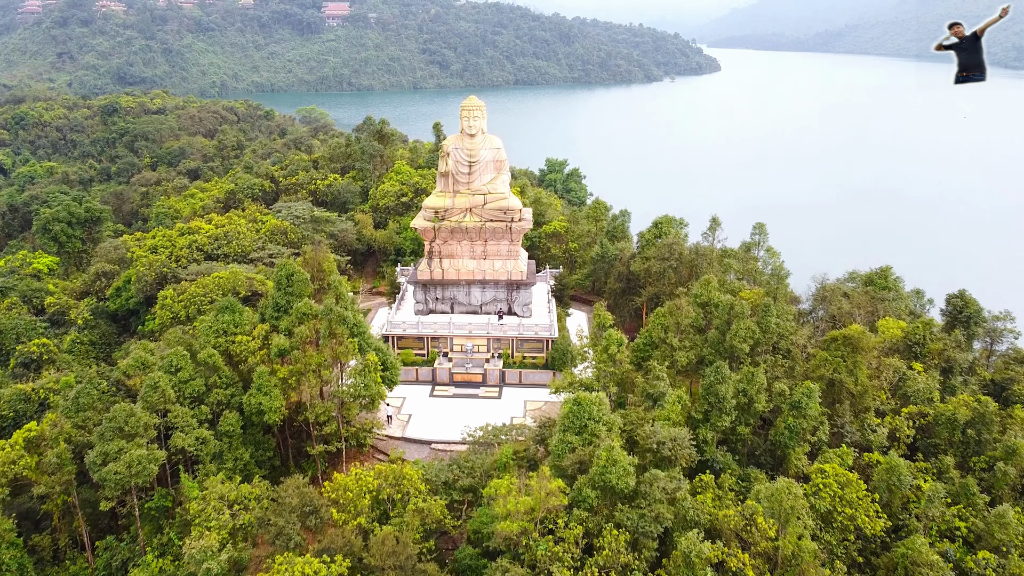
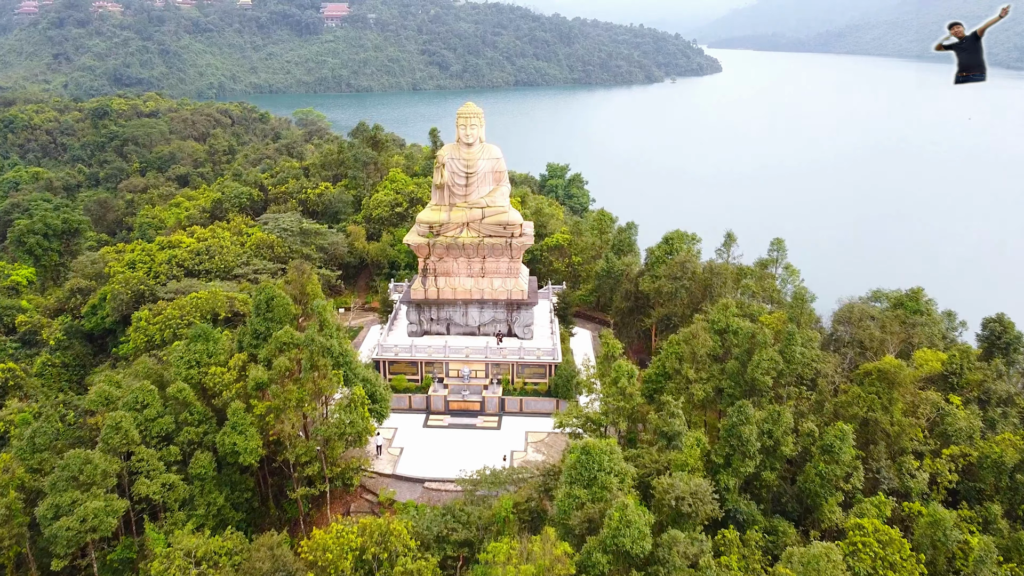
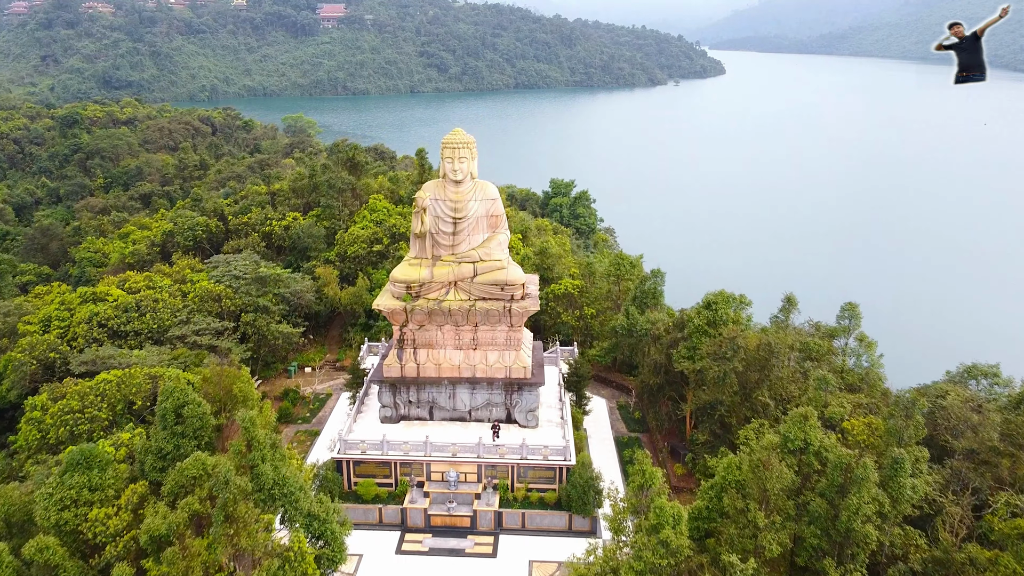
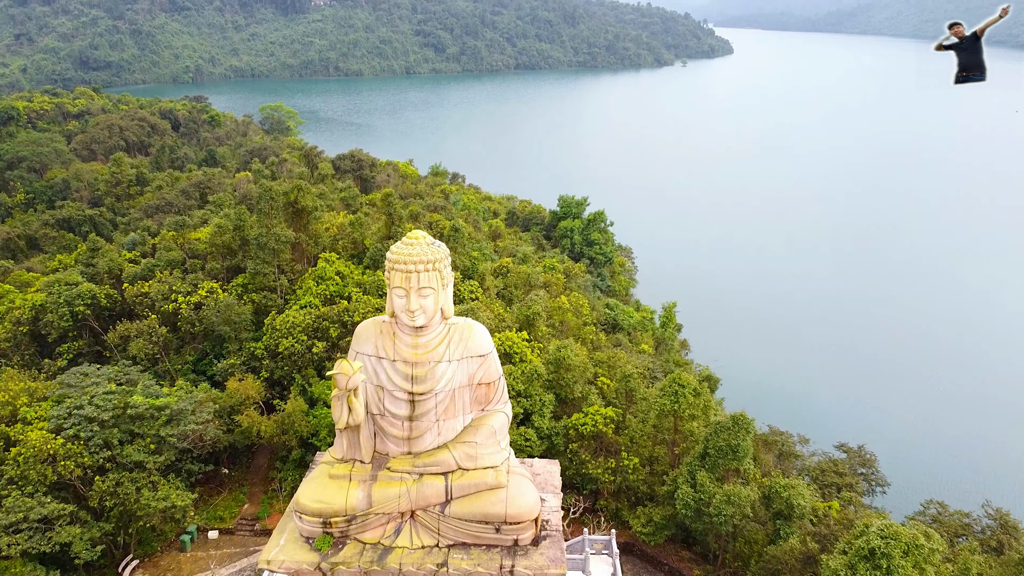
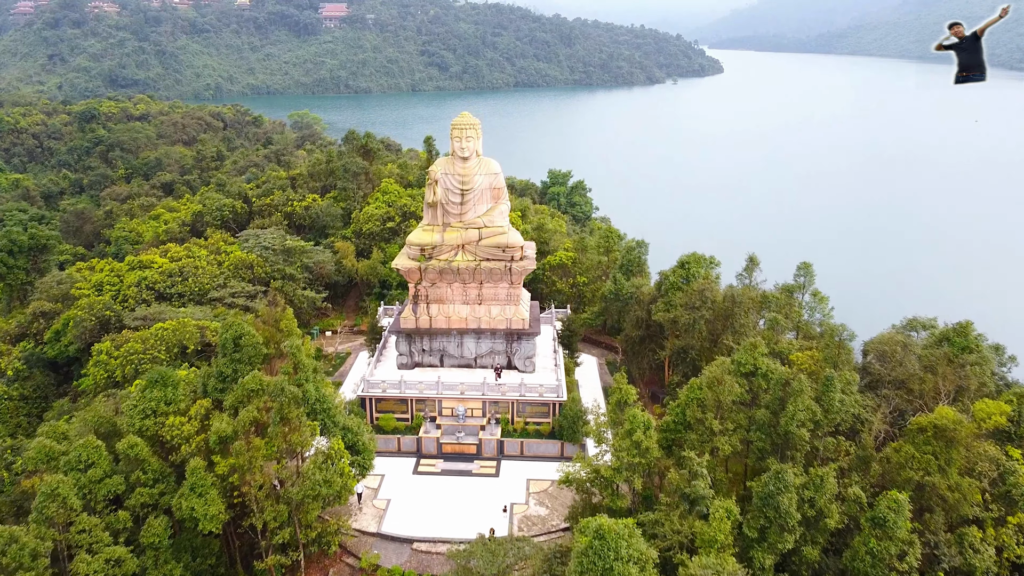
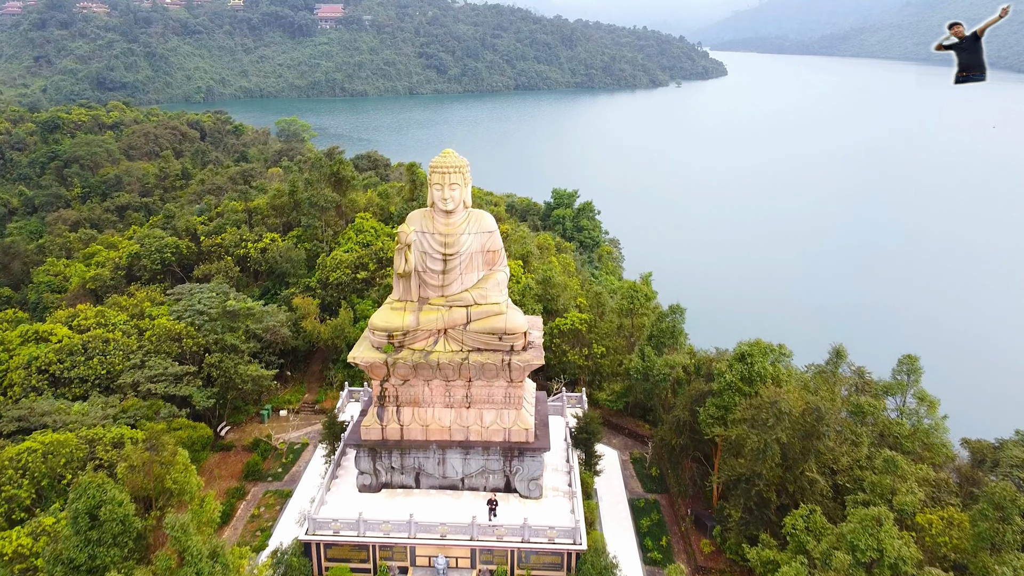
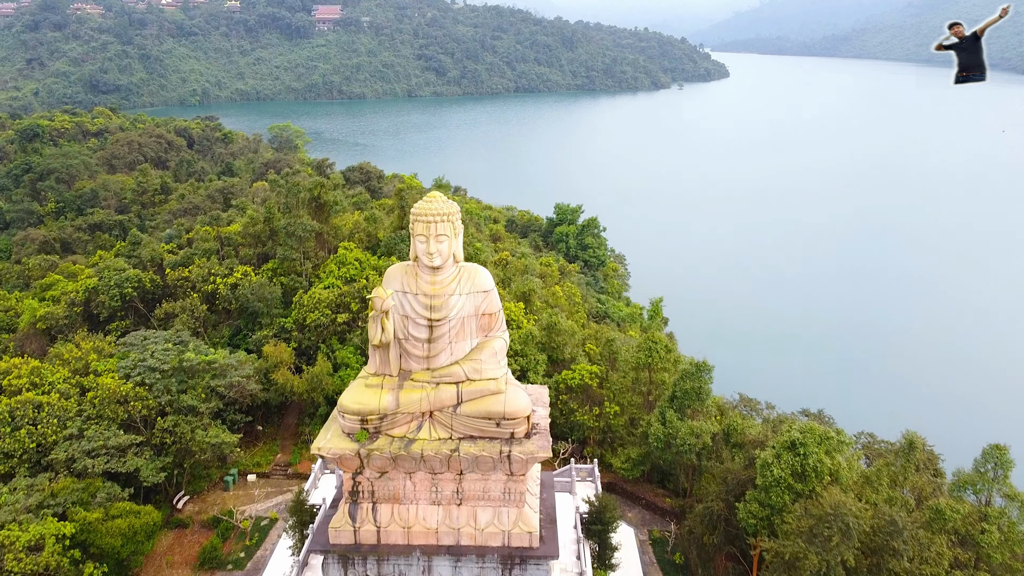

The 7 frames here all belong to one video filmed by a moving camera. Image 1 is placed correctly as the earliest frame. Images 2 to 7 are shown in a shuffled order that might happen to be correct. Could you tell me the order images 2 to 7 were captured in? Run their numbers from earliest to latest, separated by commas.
2, 5, 3, 6, 7, 4
